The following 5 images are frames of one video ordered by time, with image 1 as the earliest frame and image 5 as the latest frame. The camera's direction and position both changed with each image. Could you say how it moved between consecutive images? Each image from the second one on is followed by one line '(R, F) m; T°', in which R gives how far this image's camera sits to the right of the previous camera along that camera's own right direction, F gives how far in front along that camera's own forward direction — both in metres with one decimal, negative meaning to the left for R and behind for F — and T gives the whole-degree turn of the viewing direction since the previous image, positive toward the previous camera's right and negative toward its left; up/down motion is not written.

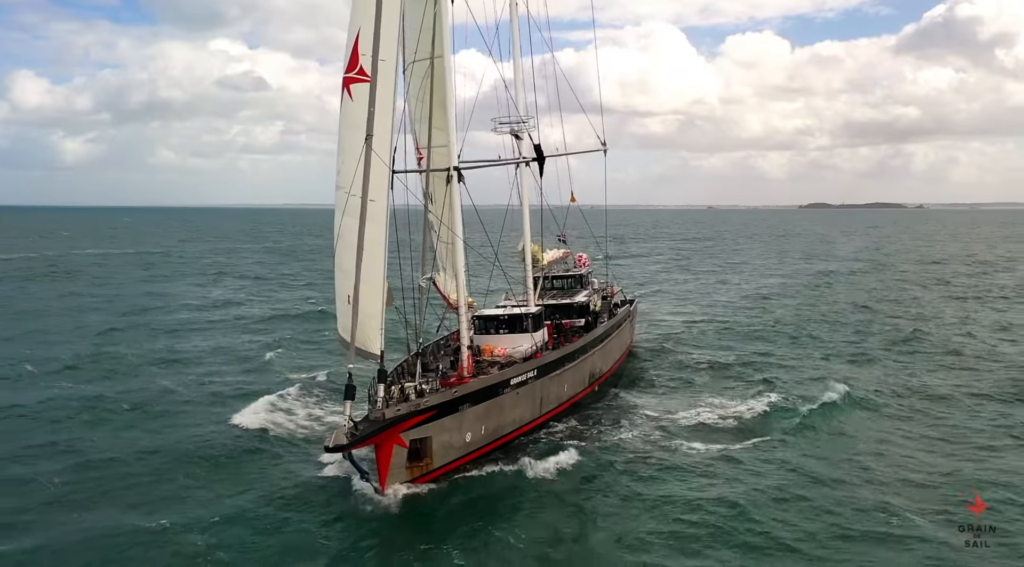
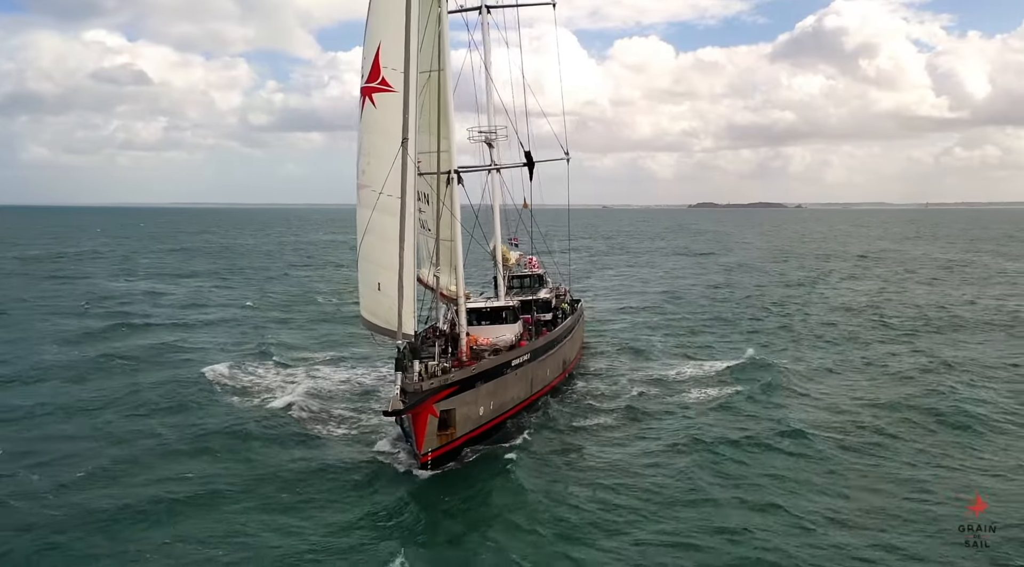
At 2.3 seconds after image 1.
(-4.8, -3.3) m; +7°
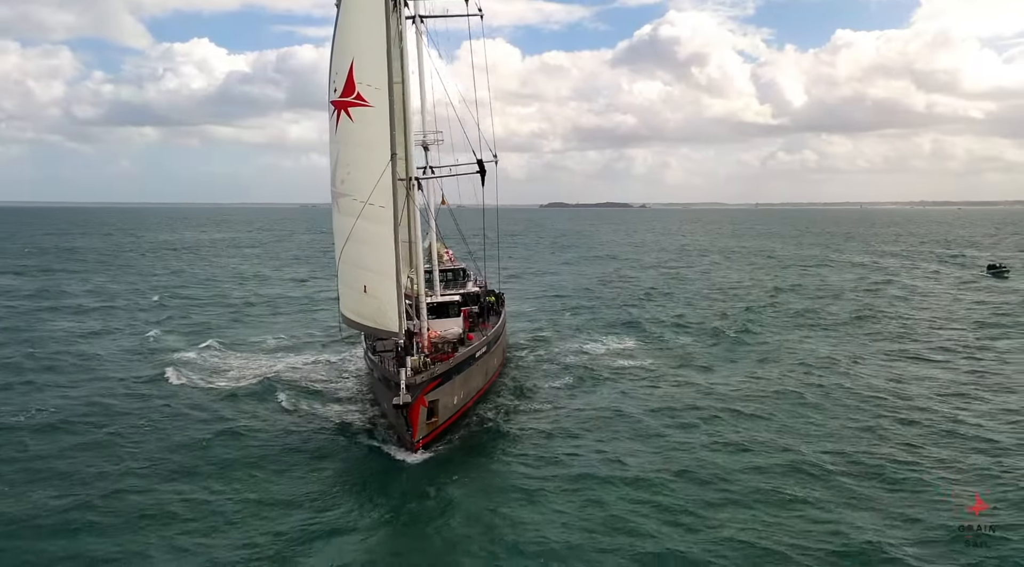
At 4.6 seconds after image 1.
(-5.5, -1.1) m; +10°
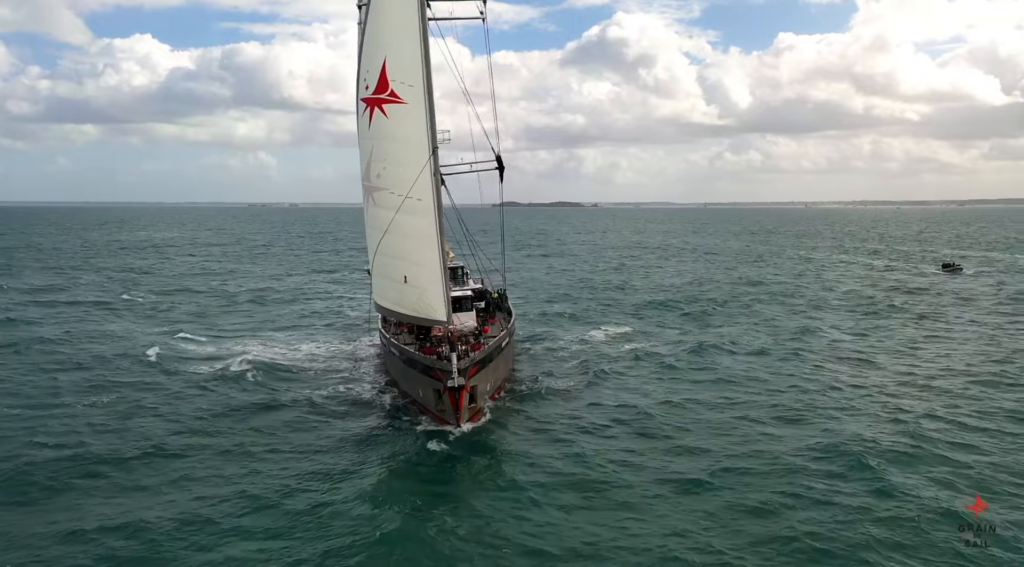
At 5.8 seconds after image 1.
(-3.3, +0.3) m; +4°
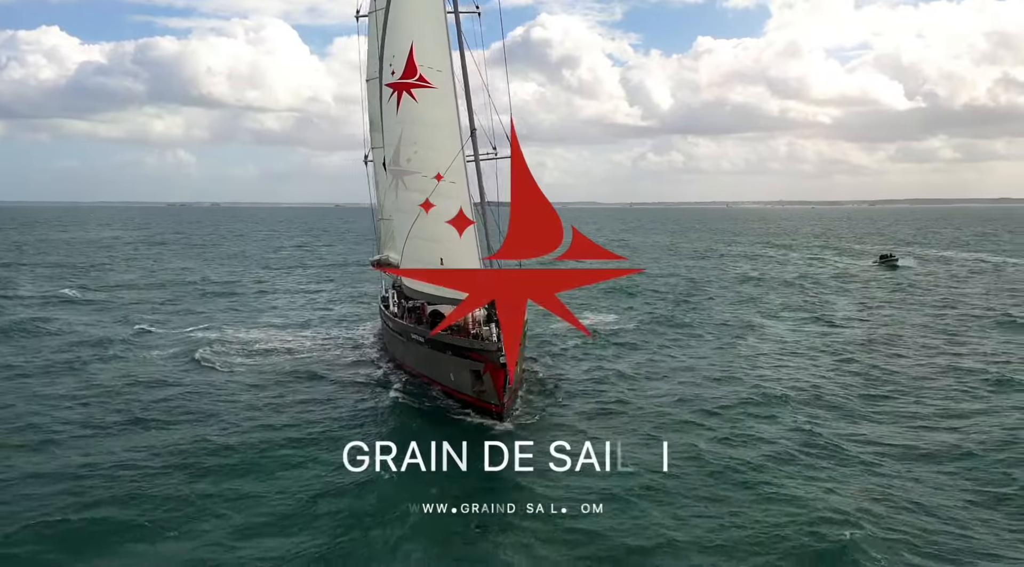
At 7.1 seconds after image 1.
(-3.4, +0.8) m; +5°
